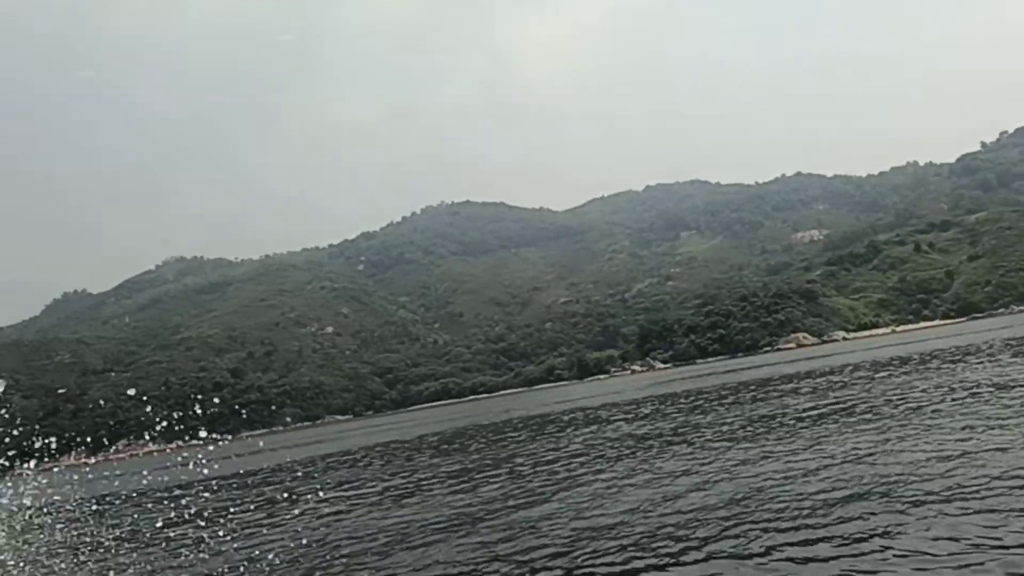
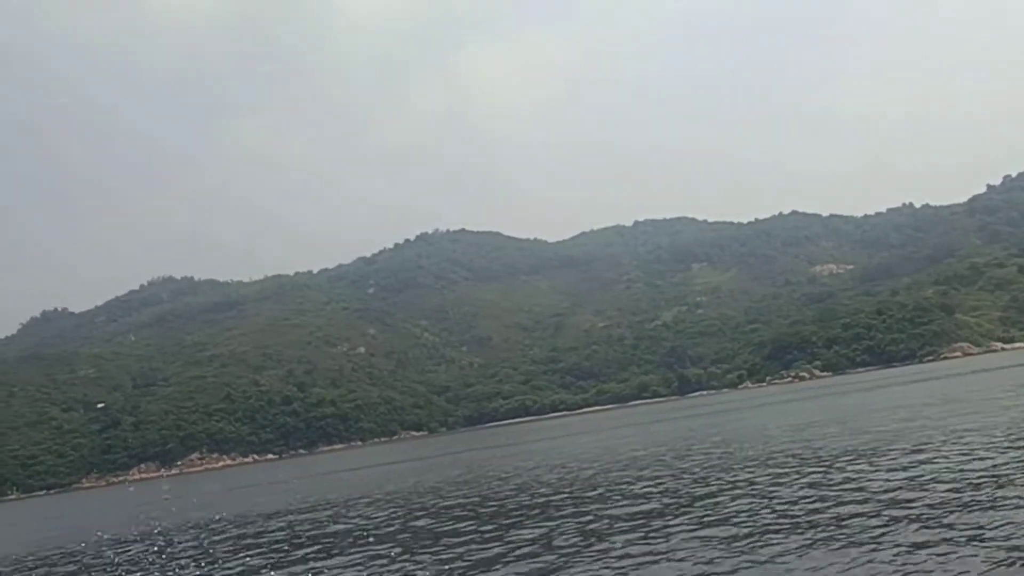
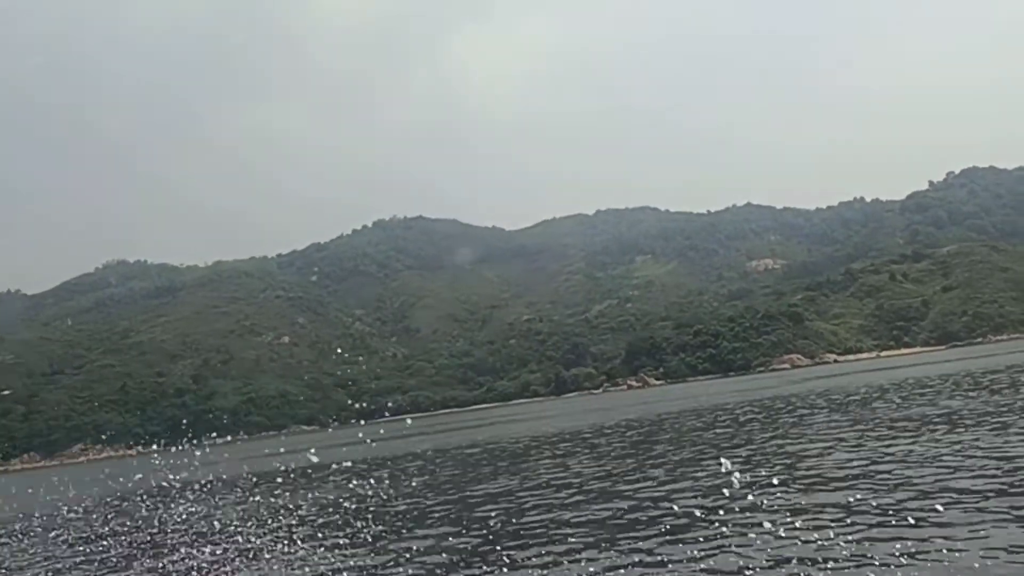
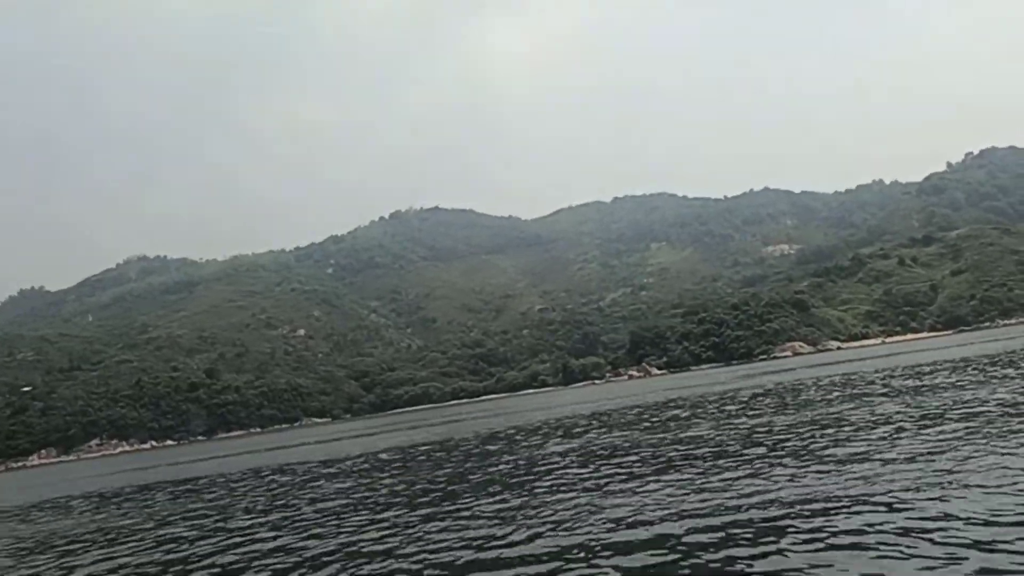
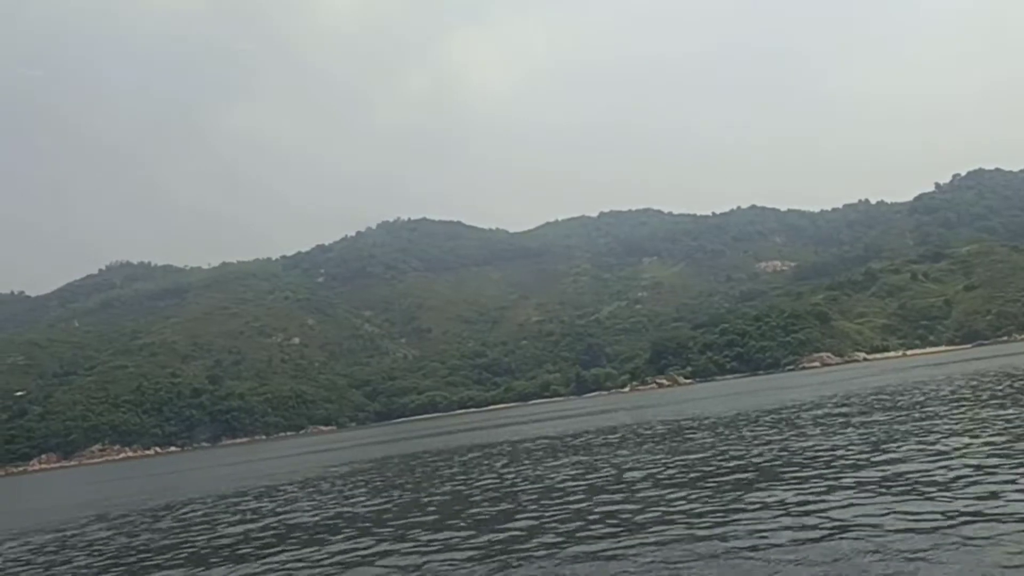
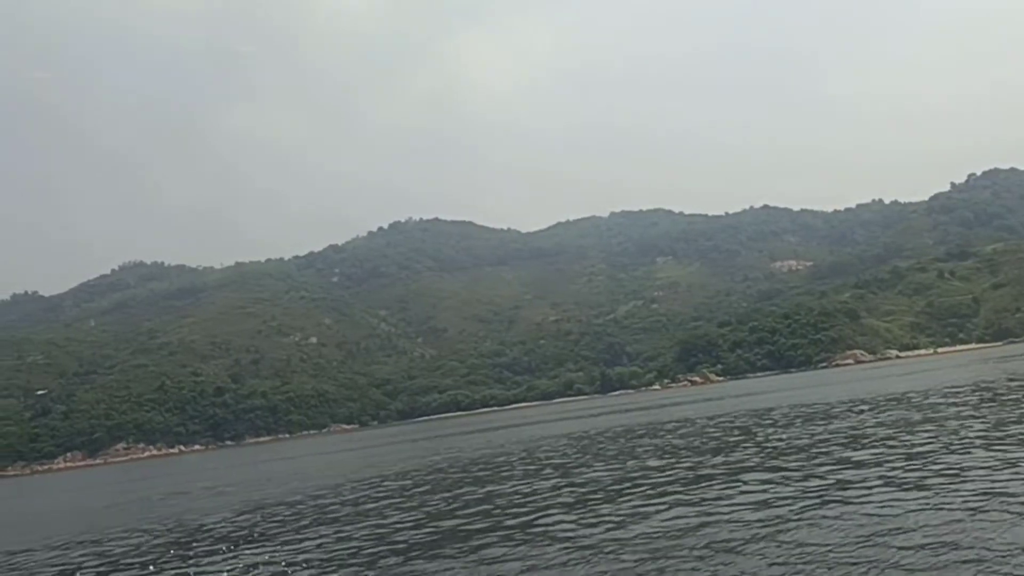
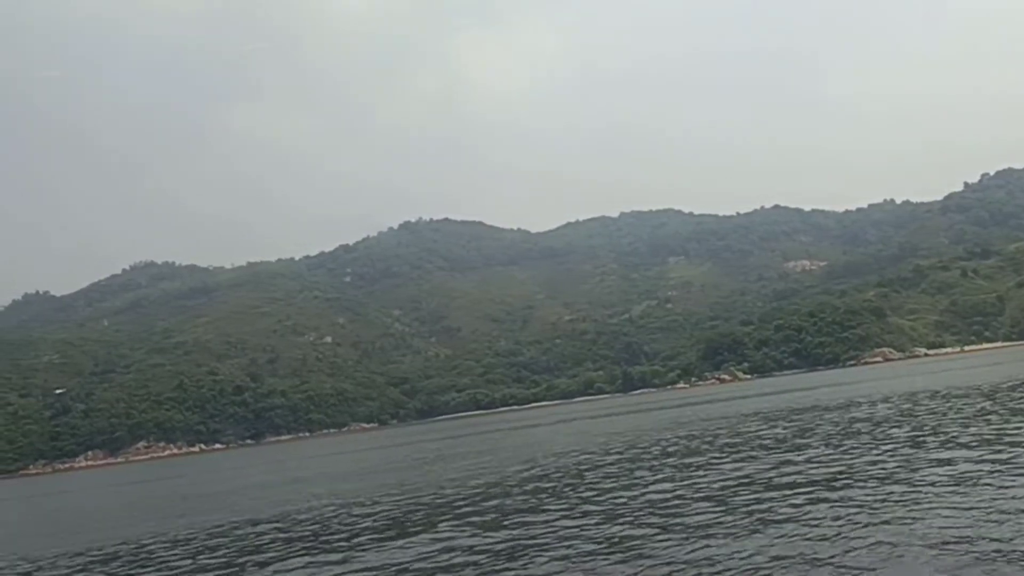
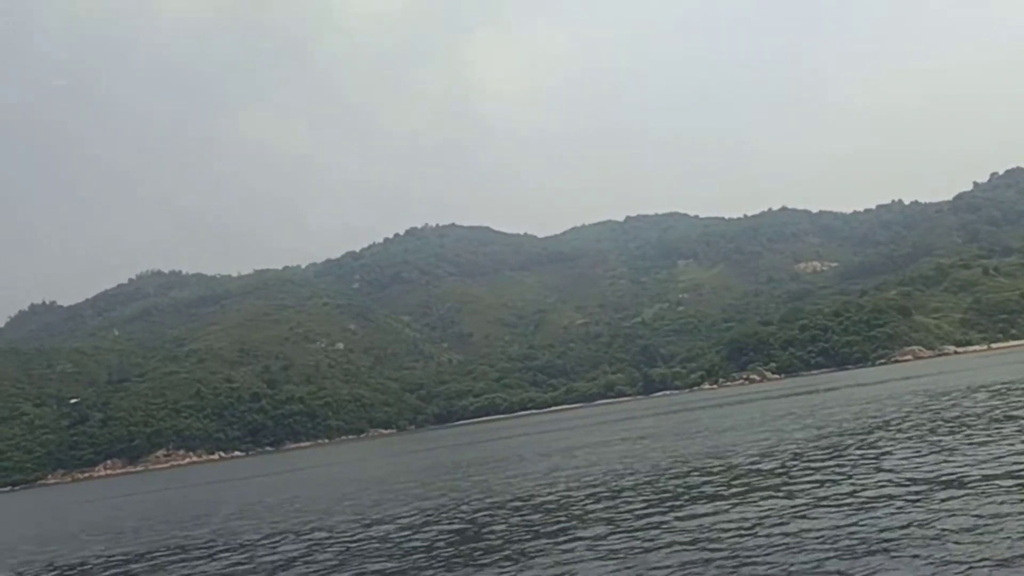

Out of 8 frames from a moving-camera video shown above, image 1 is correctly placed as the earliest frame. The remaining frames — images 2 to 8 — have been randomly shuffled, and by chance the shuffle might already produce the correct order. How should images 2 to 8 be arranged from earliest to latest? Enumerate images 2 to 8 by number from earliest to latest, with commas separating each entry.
4, 3, 5, 6, 7, 8, 2
